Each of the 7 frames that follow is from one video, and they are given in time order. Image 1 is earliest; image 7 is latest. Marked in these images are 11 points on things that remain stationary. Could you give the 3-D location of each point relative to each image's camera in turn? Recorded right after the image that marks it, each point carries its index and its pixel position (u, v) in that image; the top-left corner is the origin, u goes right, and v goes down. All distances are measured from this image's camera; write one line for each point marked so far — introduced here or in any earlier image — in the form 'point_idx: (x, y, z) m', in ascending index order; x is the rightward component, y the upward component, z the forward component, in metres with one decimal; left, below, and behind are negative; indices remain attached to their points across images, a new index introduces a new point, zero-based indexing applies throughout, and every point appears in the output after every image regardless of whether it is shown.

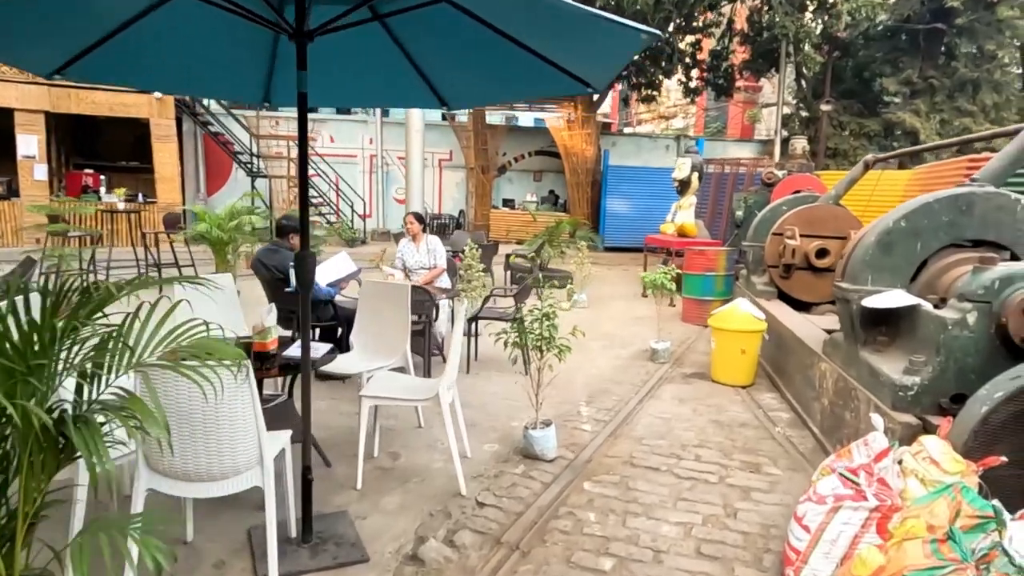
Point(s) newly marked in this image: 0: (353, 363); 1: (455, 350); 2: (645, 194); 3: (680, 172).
0: (-0.9, -0.5, +3.9) m
1: (-0.3, -0.3, +3.3) m
2: (+3.4, +2.3, +16.6) m
3: (+2.4, +1.6, +9.5) m
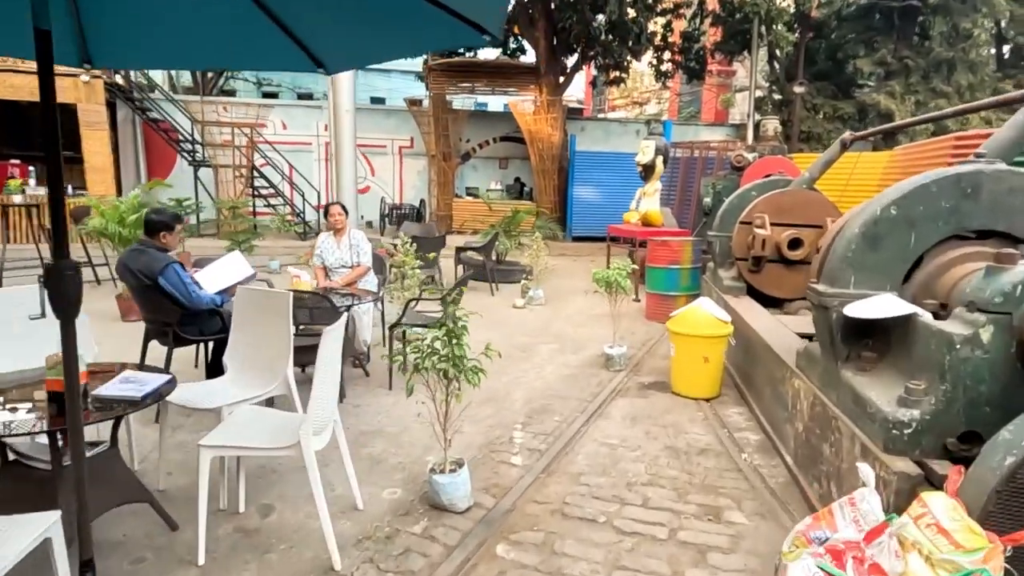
0: (-1.4, -0.5, +3.2) m
1: (-0.7, -0.4, +2.6) m
2: (+2.5, +2.6, +15.9) m
3: (+1.7, +1.7, +8.8) m
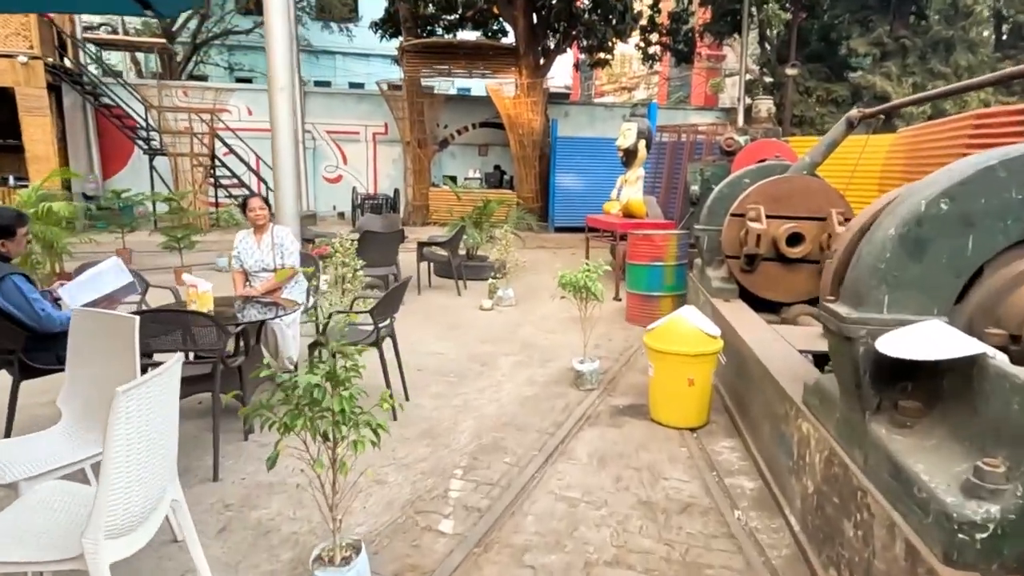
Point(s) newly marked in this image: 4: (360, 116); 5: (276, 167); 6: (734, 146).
0: (-1.7, -0.6, +2.4) m
1: (-1.0, -0.5, +1.8) m
2: (+2.0, +2.7, +15.0) m
3: (+1.3, +1.8, +8.0) m
4: (-3.8, +4.3, +16.6) m
5: (-2.2, +1.1, +6.2) m
6: (+2.5, +1.6, +7.6) m
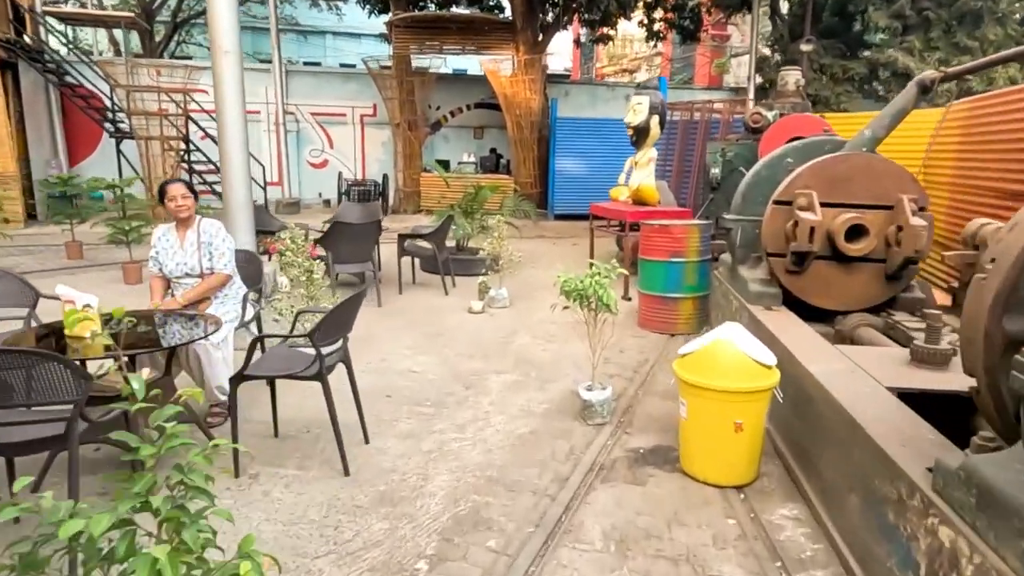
0: (-1.7, -0.7, +1.4) m
1: (-1.1, -0.6, +0.8) m
2: (+1.9, +2.9, +14.0) m
3: (+1.3, +1.8, +7.0) m
4: (-3.9, +4.5, +15.5) m
5: (-2.3, +1.1, +5.2) m
6: (+2.5, +1.6, +6.6) m
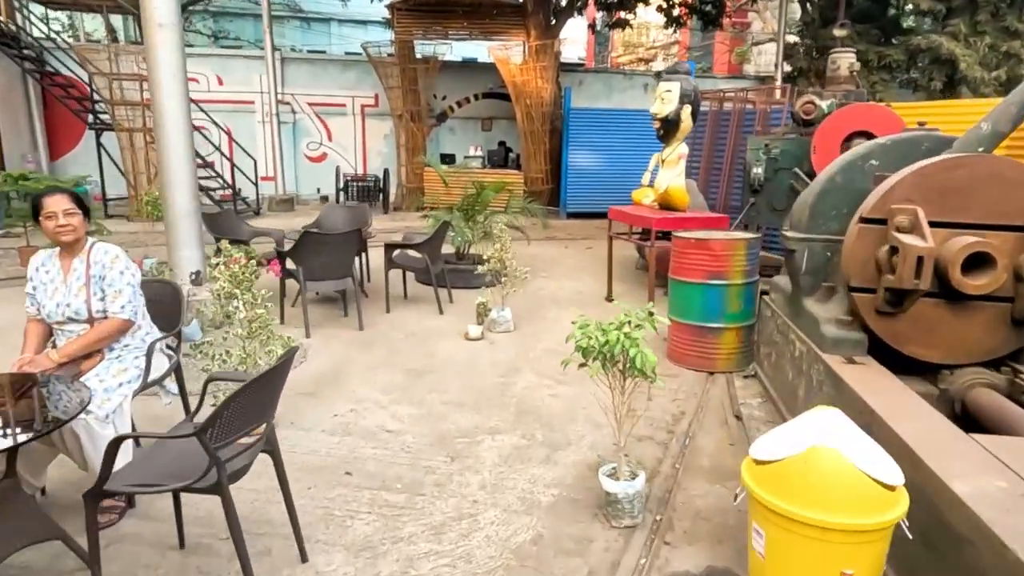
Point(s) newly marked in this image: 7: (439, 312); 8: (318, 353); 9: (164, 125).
0: (-1.8, -0.9, +0.5) m
1: (-1.1, -0.8, -0.1) m
2: (+2.1, +2.8, +13.0) m
3: (+1.3, +1.6, +6.0) m
4: (-3.6, +4.4, +14.6) m
5: (-2.2, +0.9, +4.3) m
6: (+2.5, +1.5, +5.6) m
7: (-0.6, -0.2, +5.9) m
8: (-1.4, -0.5, +4.8) m
9: (-2.2, +1.0, +4.2) m
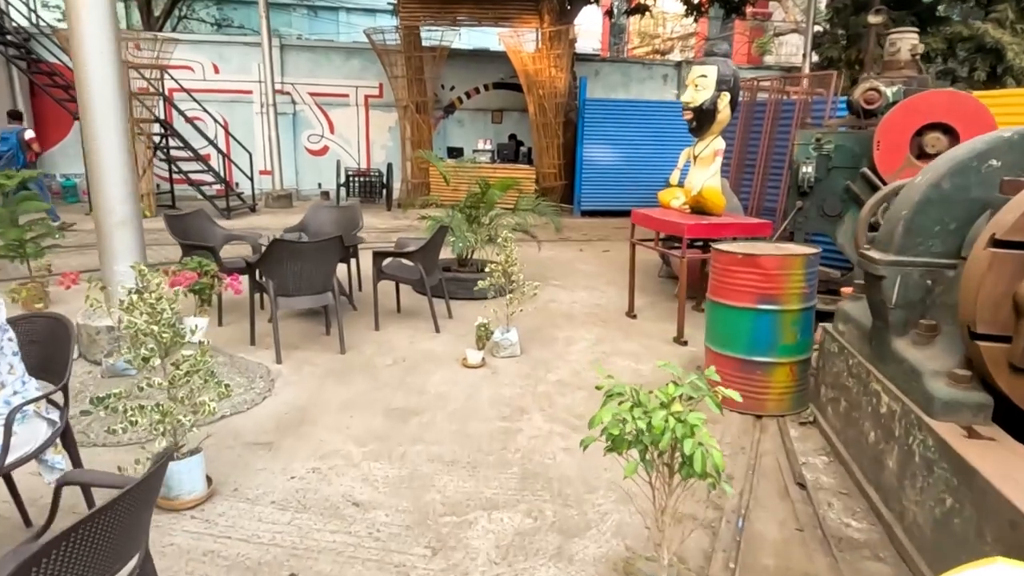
0: (-1.8, -1.1, -0.3) m
1: (-1.2, -1.0, -0.9) m
2: (+2.3, +2.7, +12.1) m
3: (+1.4, +1.5, +5.2) m
4: (-3.4, +4.4, +13.8) m
5: (-2.2, +0.8, +3.5) m
6: (+2.6, +1.3, +4.8) m
7: (-0.6, -0.3, +5.1) m
8: (-1.4, -0.6, +4.0) m
9: (-2.2, +0.9, +3.5) m
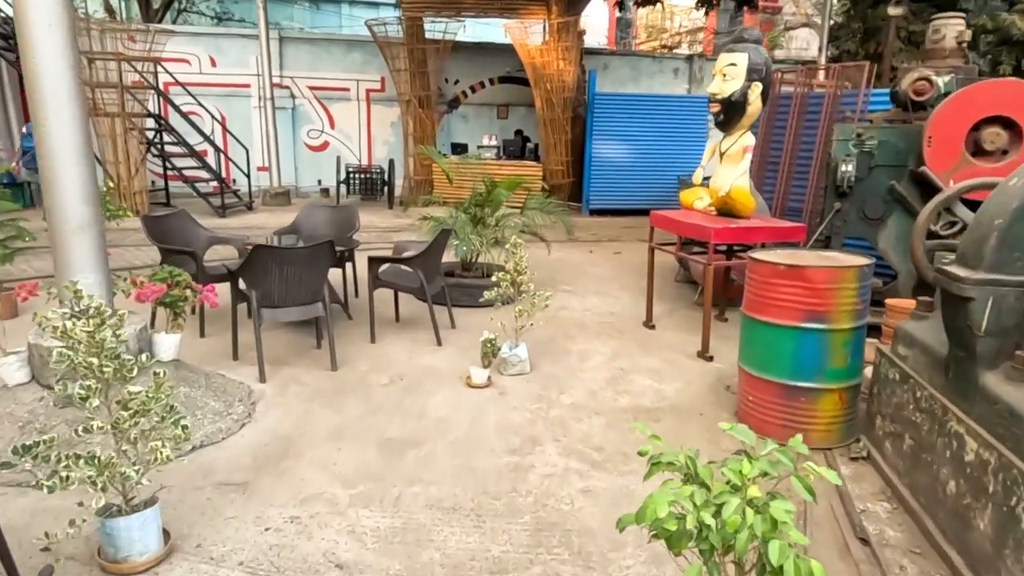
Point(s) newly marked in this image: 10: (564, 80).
0: (-1.8, -1.2, -0.7) m
1: (-1.2, -1.1, -1.3) m
2: (+2.4, +2.7, +11.7) m
3: (+1.5, +1.4, +4.7) m
4: (-3.3, +4.4, +13.4) m
5: (-2.1, +0.7, +3.1) m
6: (+2.6, +1.3, +4.3) m
7: (-0.5, -0.4, +4.7) m
8: (-1.3, -0.6, +3.6) m
9: (-2.1, +0.8, +3.1) m
10: (+0.9, +3.5, +11.0) m
